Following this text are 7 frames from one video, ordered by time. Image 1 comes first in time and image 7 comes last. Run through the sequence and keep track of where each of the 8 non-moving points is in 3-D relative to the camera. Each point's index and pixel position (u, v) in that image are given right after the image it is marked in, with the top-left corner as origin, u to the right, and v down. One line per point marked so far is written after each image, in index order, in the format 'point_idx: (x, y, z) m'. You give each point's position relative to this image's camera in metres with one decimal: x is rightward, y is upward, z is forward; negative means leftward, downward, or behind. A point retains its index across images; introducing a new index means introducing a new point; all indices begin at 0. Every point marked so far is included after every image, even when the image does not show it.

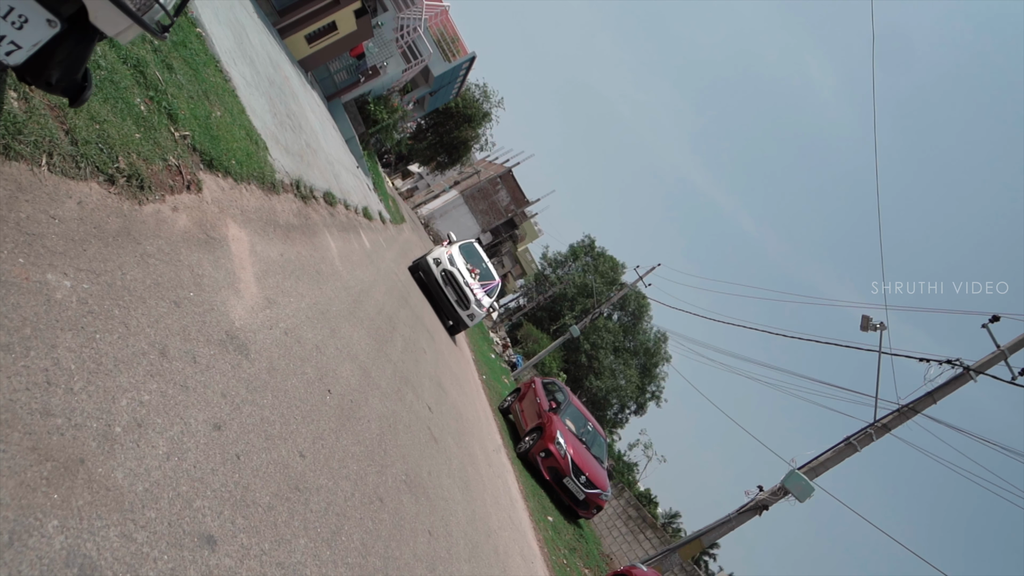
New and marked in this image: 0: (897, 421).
0: (+8.4, -2.9, +15.5) m
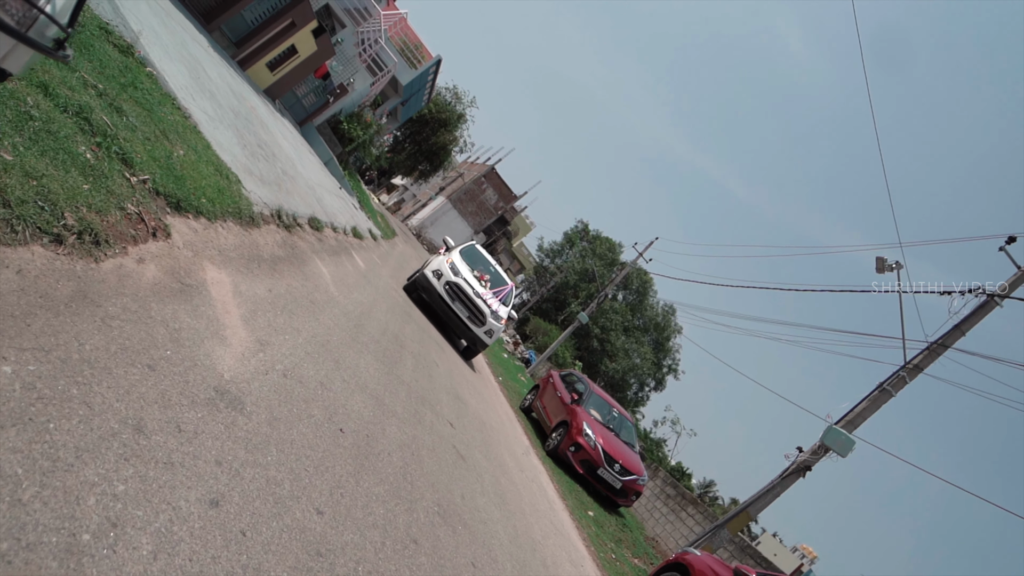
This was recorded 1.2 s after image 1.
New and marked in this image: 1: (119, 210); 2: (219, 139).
0: (+8.8, -1.5, +15.0) m
1: (-2.3, +0.5, +4.2) m
2: (-3.7, +1.9, +8.8) m
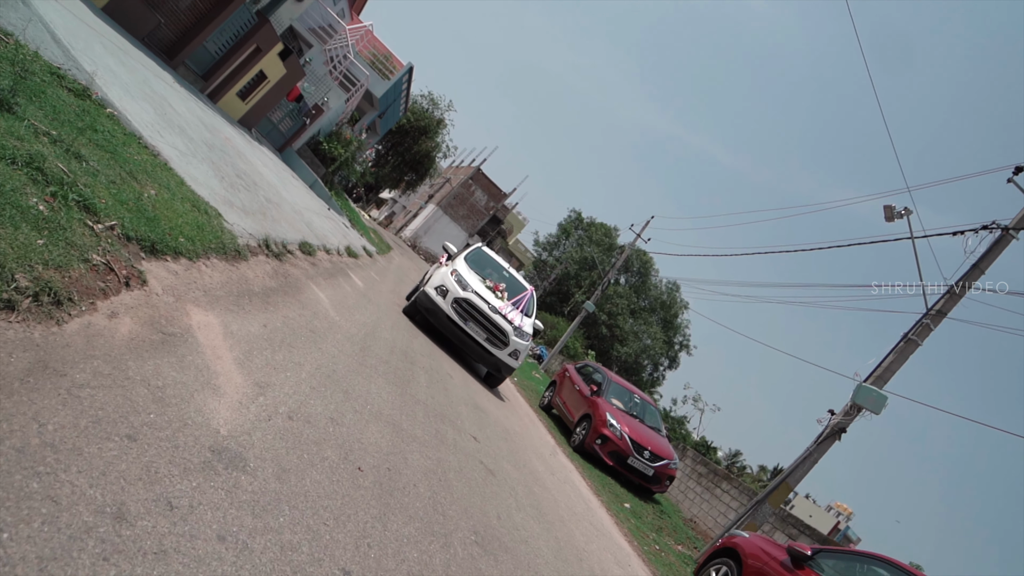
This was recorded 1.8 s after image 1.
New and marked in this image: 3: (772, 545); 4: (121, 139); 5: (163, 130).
0: (+9.0, -0.3, +14.6) m
1: (-2.3, +0.1, +3.8) m
2: (-3.8, +1.4, +8.4) m
3: (+3.4, -3.4, +9.3) m
4: (-3.8, +1.4, +6.8) m
5: (-4.4, +2.0, +8.8) m
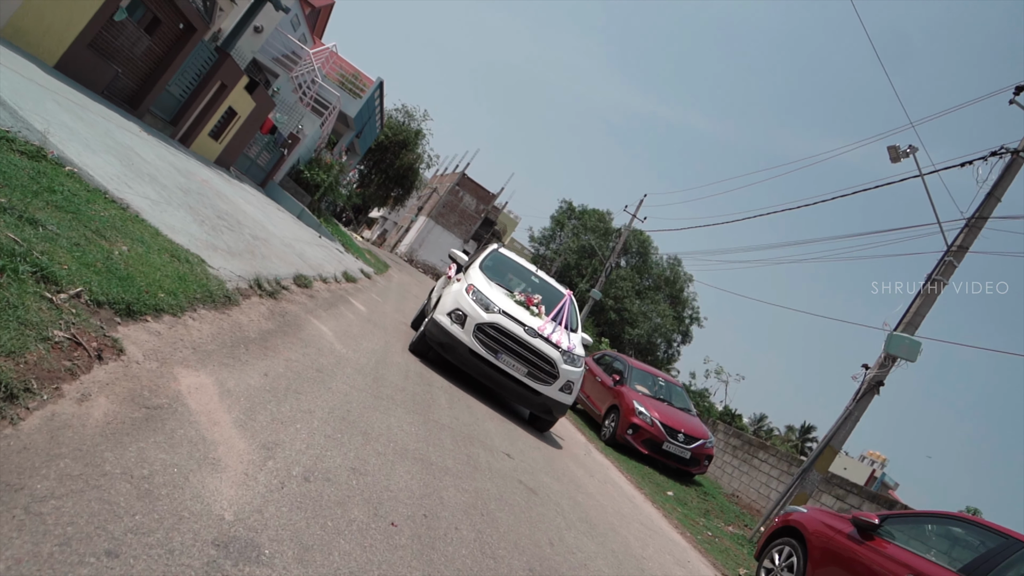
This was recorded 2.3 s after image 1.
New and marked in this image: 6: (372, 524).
0: (+9.1, +1.0, +14.1) m
1: (-2.2, -0.3, +3.3) m
2: (-3.9, +0.7, +7.9) m
3: (+4.0, -2.9, +8.8) m
4: (-3.9, +0.8, +6.3) m
5: (-4.5, +1.3, +8.3) m
6: (-0.7, -1.2, +3.6) m
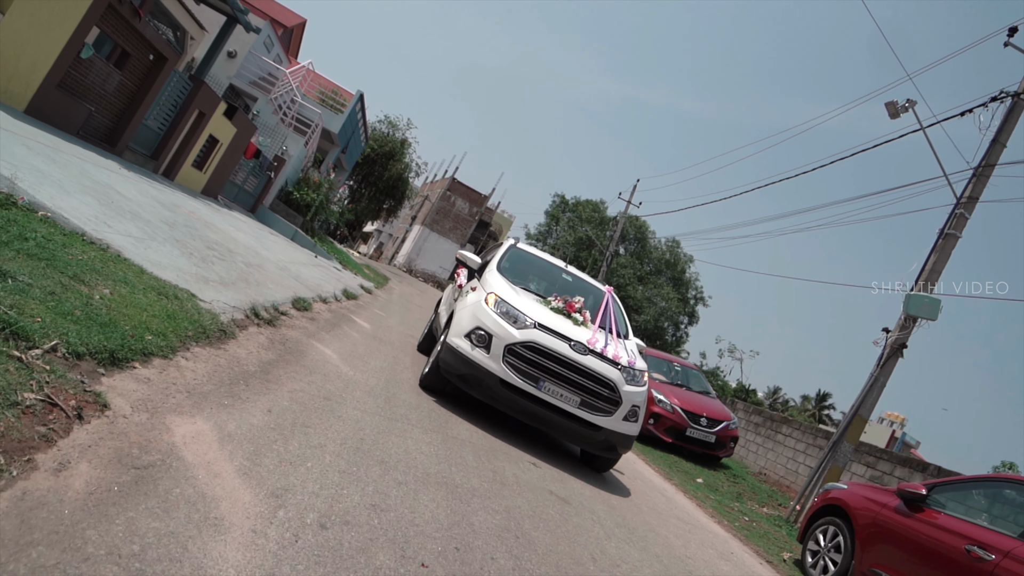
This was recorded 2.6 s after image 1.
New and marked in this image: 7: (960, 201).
0: (+9.0, +2.0, +13.7) m
1: (-2.1, -0.5, +2.9) m
2: (-3.8, +0.3, +7.6) m
3: (+4.4, -2.4, +8.4) m
4: (-3.8, +0.4, +6.0) m
5: (-4.5, +0.8, +8.0) m
6: (-0.5, -1.3, +3.2) m
7: (+8.7, +1.7, +13.7) m
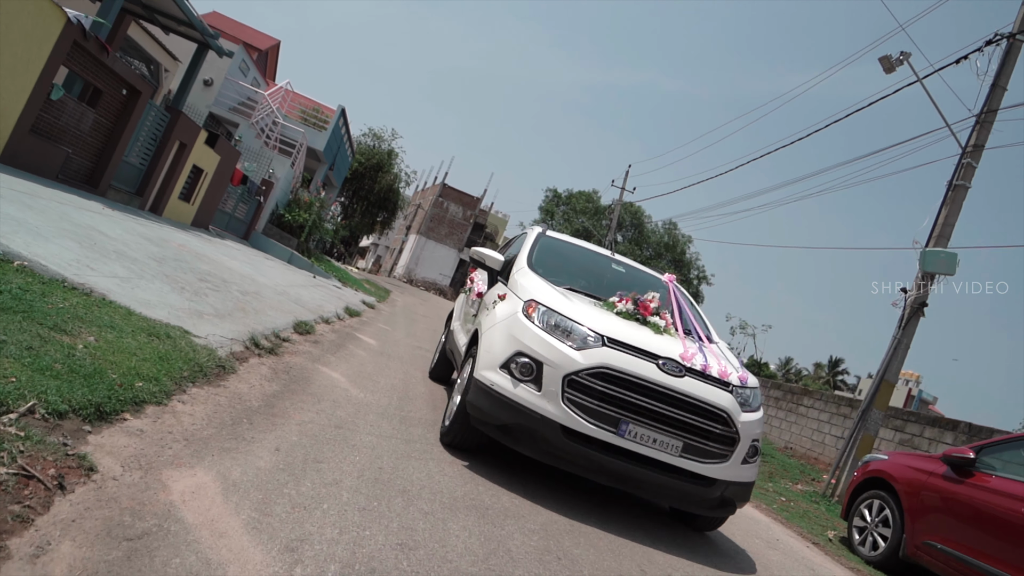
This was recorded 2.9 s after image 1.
0: (+8.9, +2.9, +13.3) m
1: (-2.0, -0.7, +2.6) m
2: (-3.8, -0.1, +7.2) m
3: (+4.7, -2.0, +8.0) m
4: (-3.8, 0.0, +5.6) m
5: (-4.5, +0.3, +7.6) m
6: (-0.3, -1.4, +2.9) m
7: (+8.5, +2.6, +13.3) m
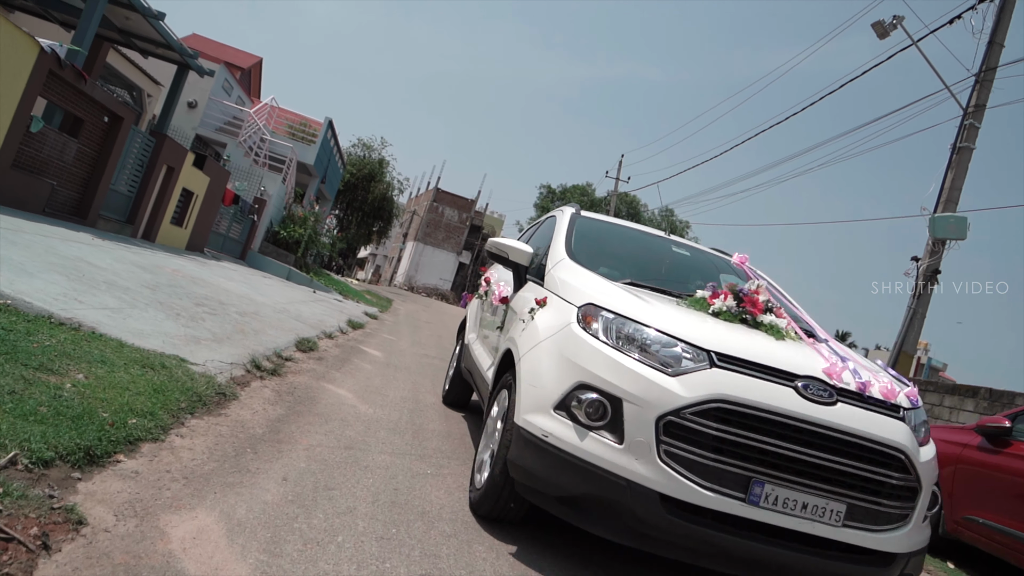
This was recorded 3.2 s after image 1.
0: (+8.7, +3.6, +13.0) m
1: (-1.8, -0.9, +2.3) m
2: (-3.7, -0.4, +6.9) m
3: (+4.9, -1.6, +7.7) m
4: (-3.7, -0.3, +5.3) m
5: (-4.5, -0.1, +7.3) m
6: (-0.1, -1.4, +2.6) m
7: (+8.4, +3.3, +13.0) m
